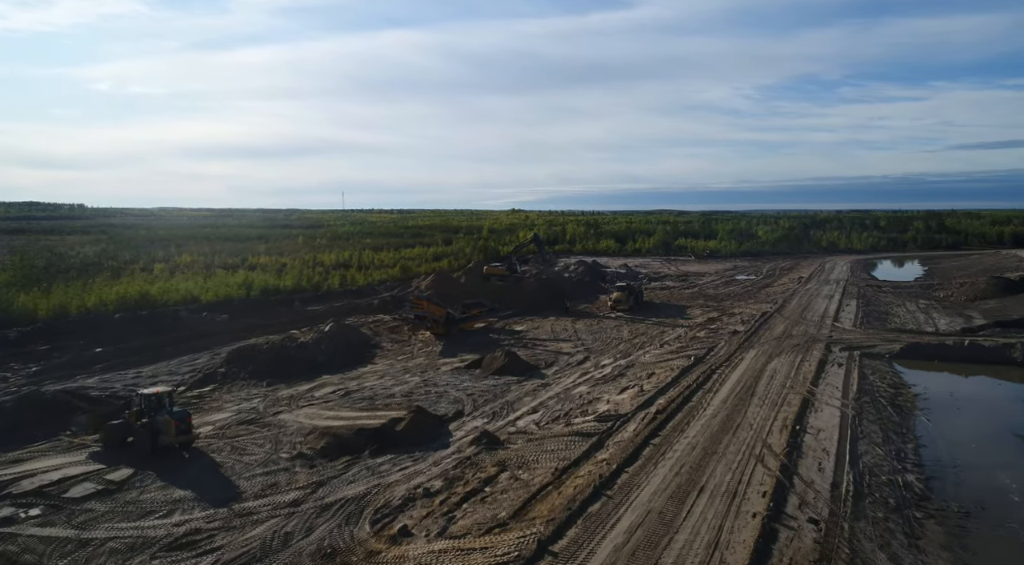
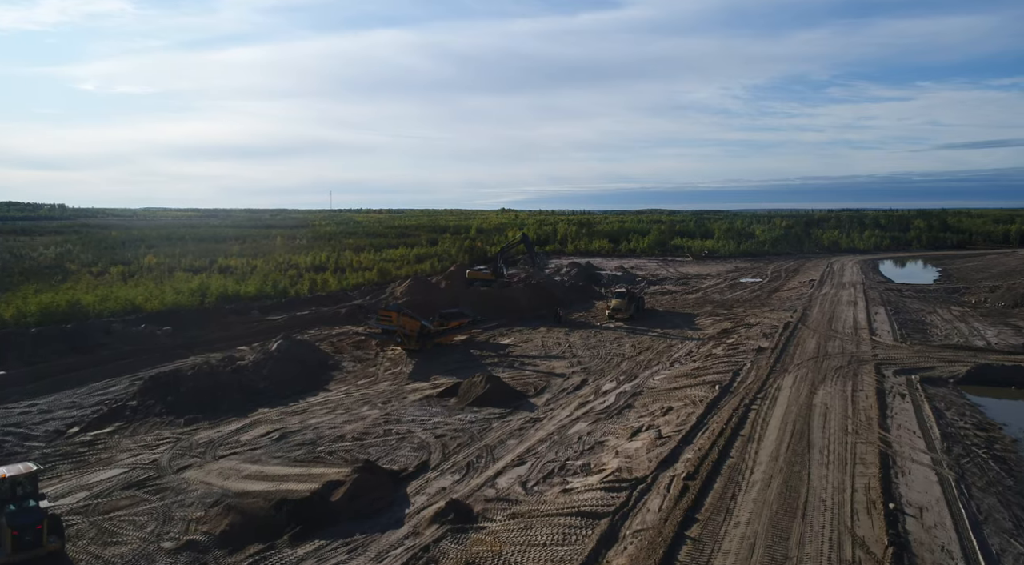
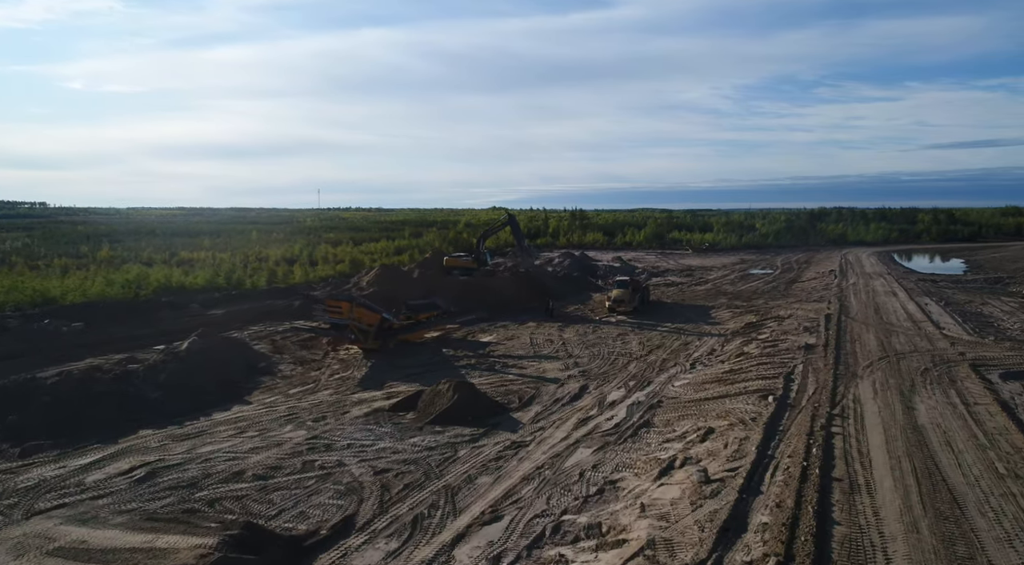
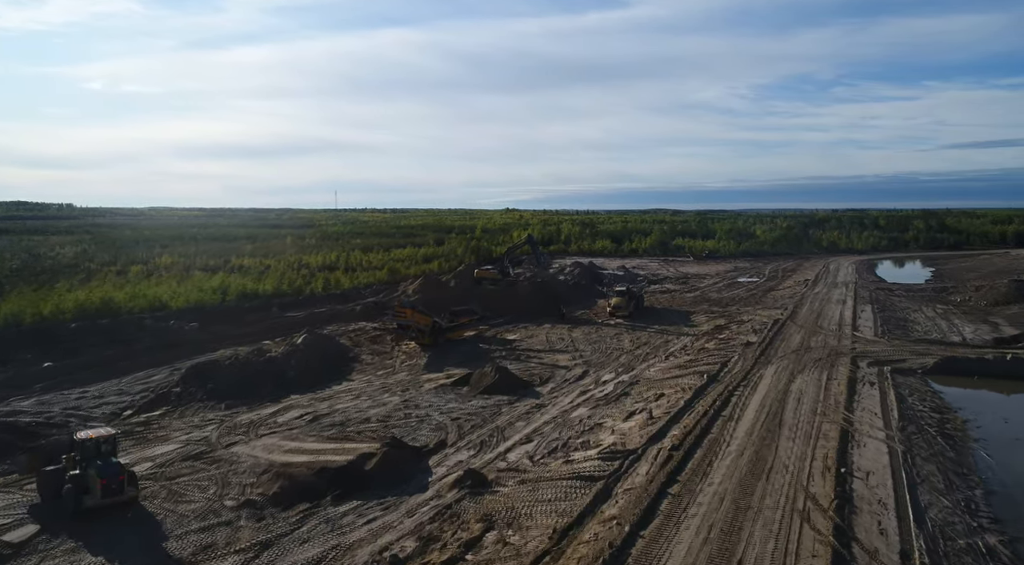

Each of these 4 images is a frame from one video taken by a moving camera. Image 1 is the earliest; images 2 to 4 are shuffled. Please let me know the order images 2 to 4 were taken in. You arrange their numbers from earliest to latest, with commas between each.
4, 2, 3
